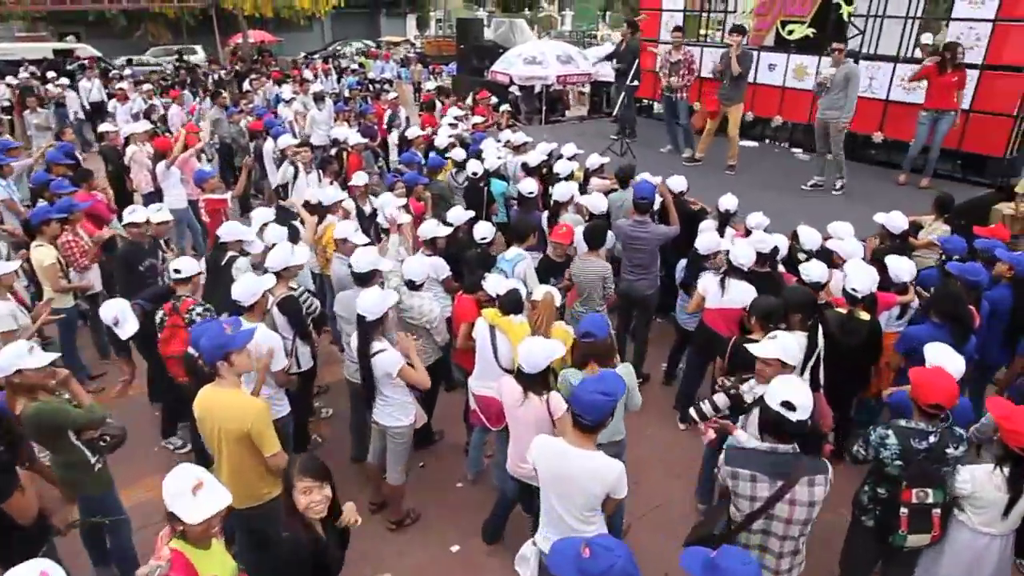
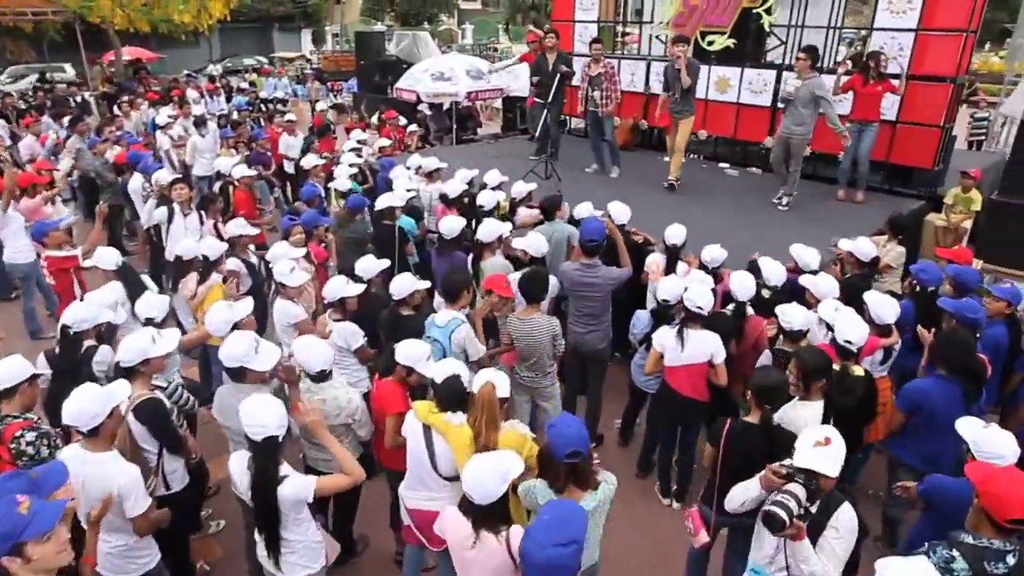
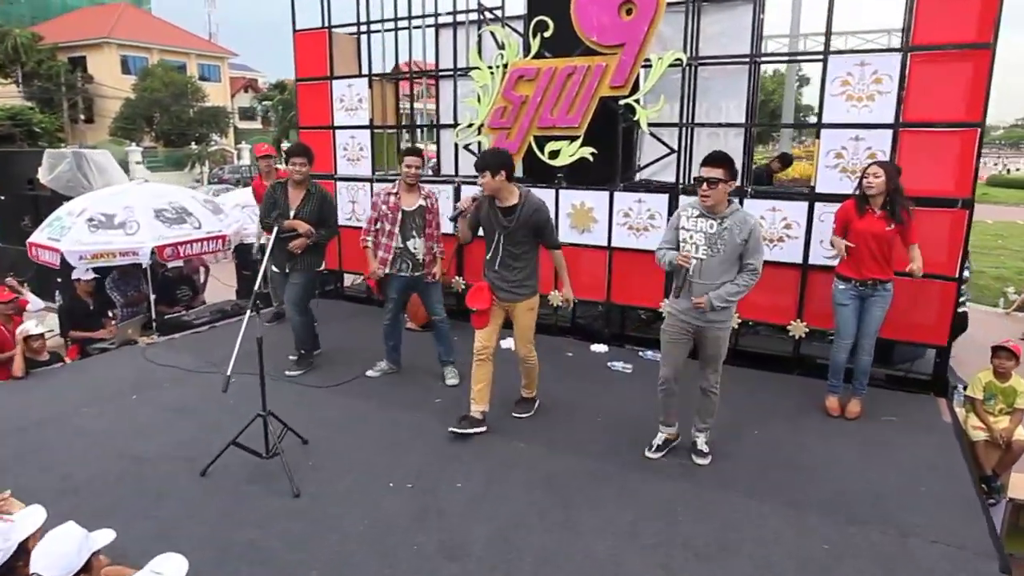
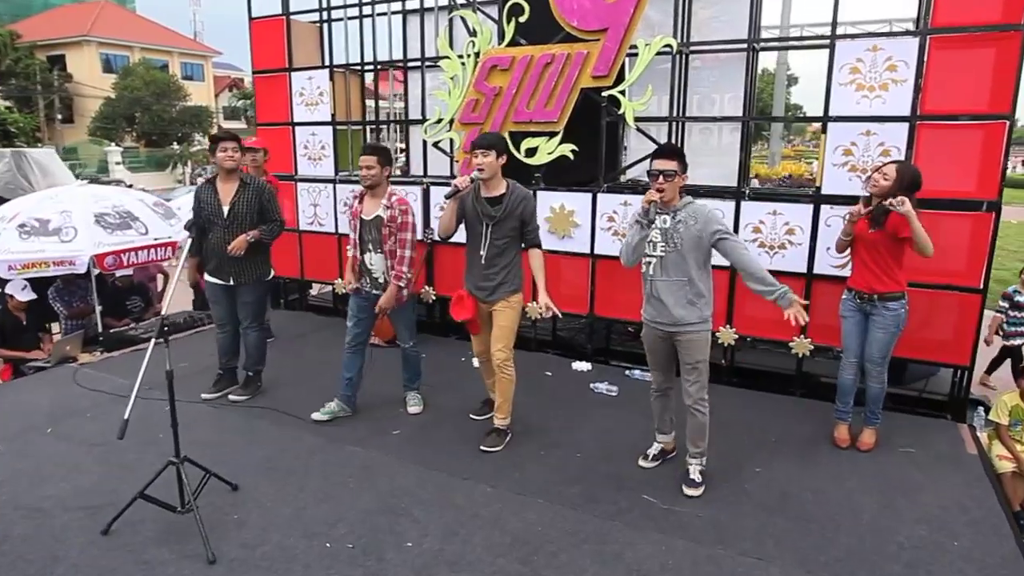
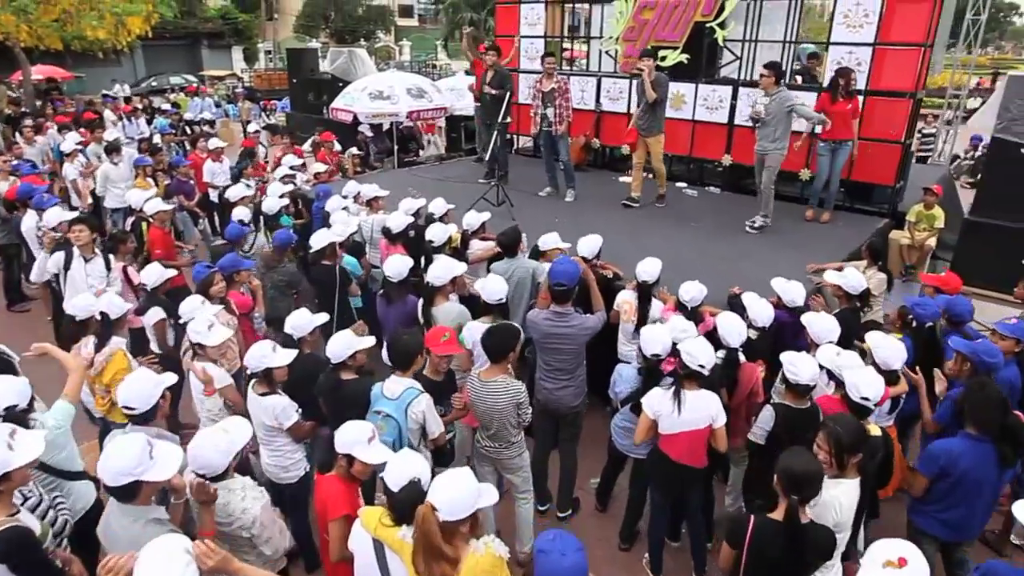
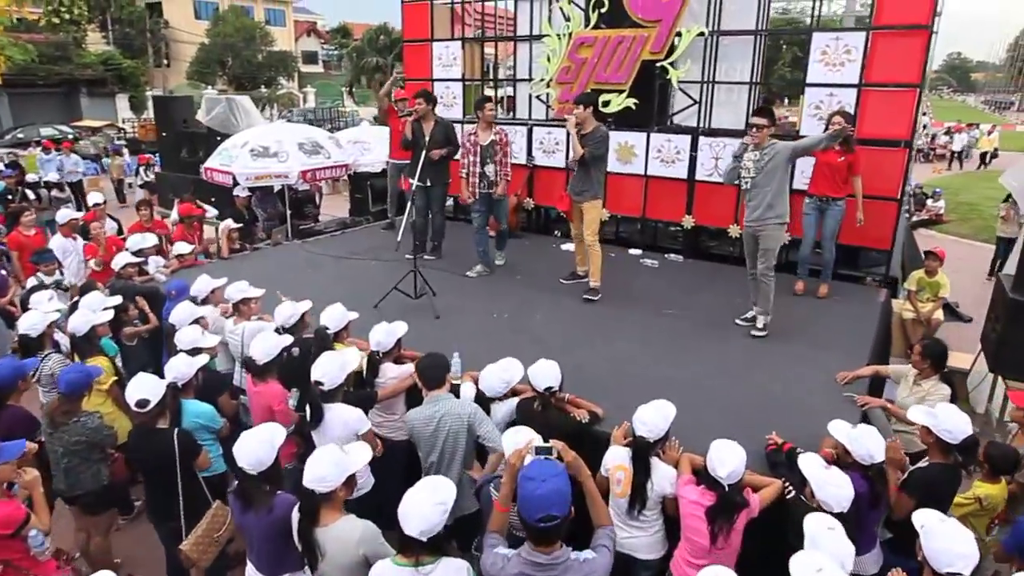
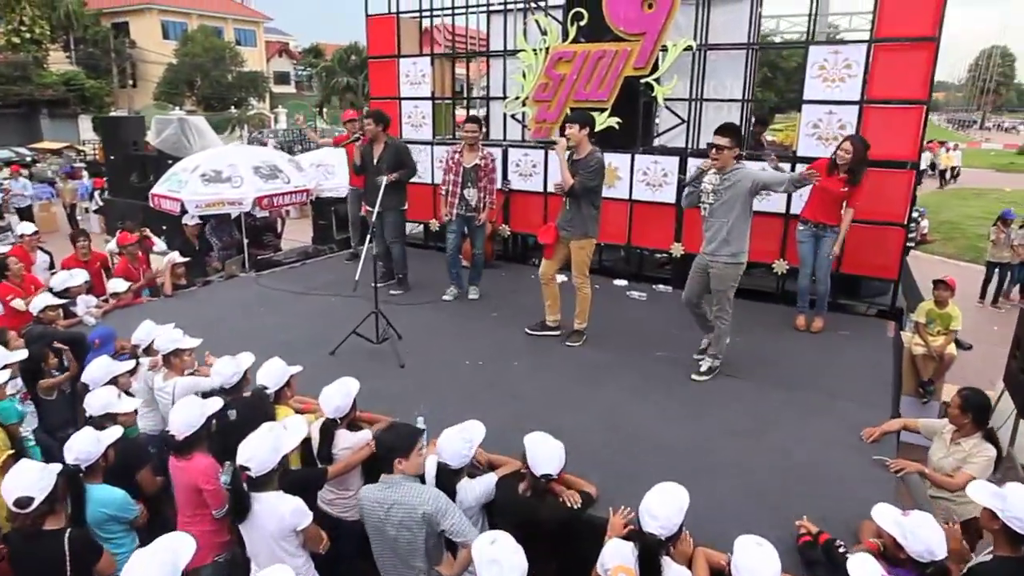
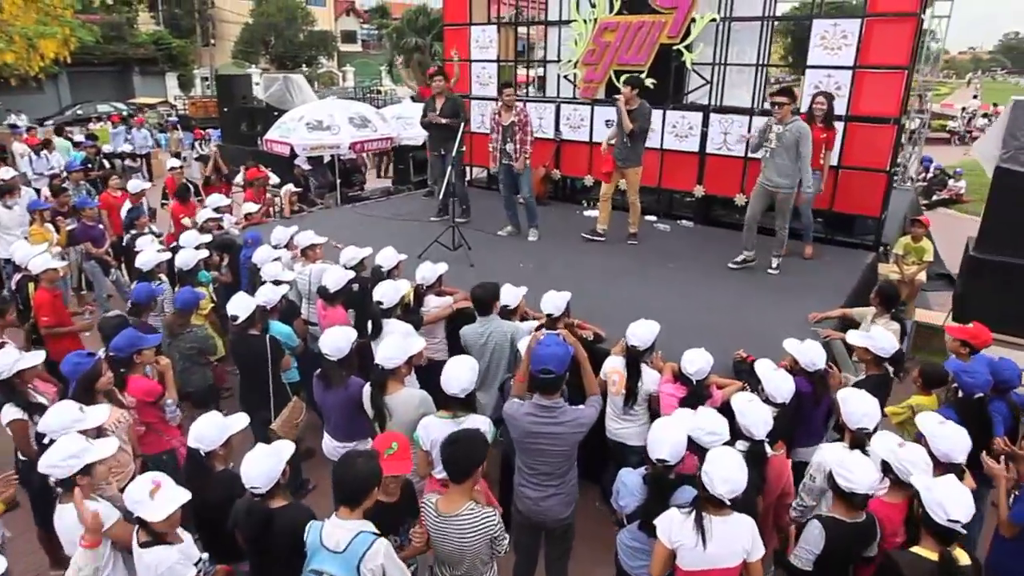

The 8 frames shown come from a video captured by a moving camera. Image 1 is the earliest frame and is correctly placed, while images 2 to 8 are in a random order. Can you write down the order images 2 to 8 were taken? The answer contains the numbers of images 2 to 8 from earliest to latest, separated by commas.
2, 5, 8, 6, 7, 3, 4
